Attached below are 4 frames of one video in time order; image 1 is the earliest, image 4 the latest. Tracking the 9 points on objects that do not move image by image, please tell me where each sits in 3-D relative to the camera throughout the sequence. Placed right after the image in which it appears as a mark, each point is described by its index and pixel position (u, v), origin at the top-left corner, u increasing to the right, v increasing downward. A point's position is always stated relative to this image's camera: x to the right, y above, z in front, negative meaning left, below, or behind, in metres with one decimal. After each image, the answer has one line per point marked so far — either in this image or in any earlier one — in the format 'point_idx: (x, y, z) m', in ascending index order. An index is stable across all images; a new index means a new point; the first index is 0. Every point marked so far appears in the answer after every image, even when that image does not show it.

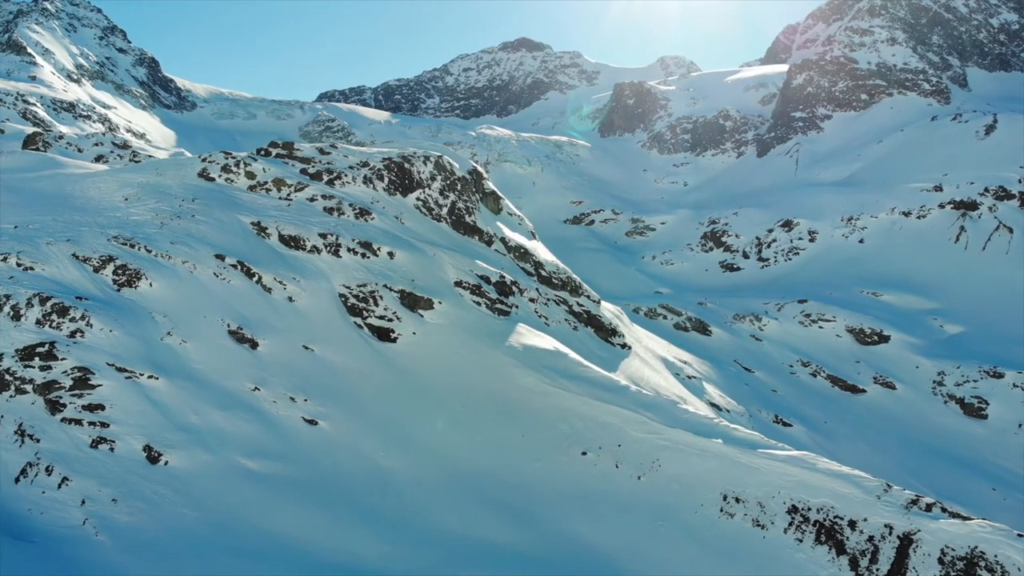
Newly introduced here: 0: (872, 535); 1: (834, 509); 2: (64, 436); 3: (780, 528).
0: (+12.1, -8.3, +18.4) m
1: (+11.4, -7.8, +19.2) m
2: (-15.9, -5.2, +19.2) m
3: (+9.5, -8.5, +19.3) m
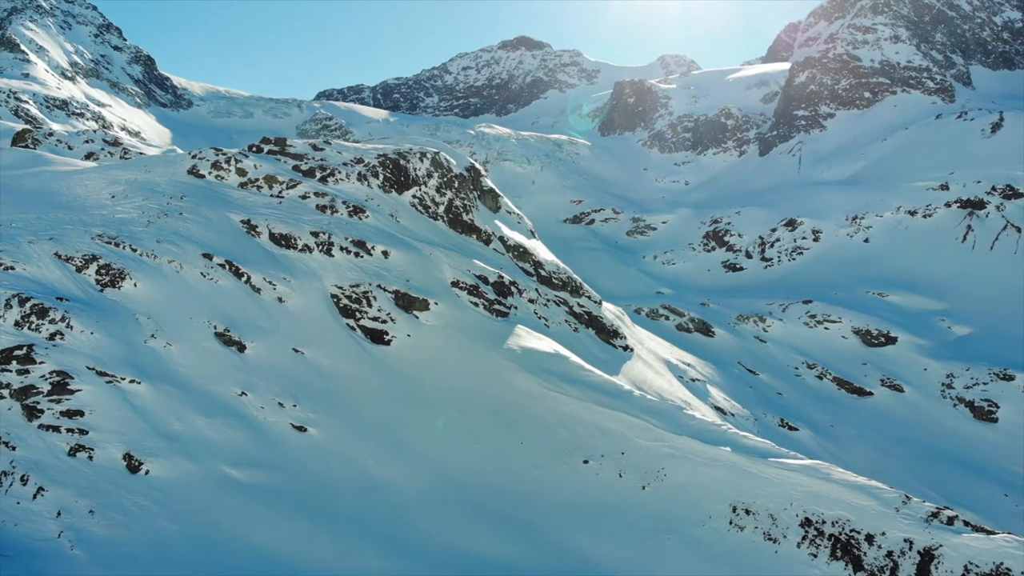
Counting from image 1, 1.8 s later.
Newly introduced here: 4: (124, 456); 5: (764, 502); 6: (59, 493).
0: (+12.1, -8.3, +17.4) m
1: (+11.3, -7.8, +18.2) m
2: (-16.0, -5.2, +18.2) m
3: (+9.4, -8.5, +18.3) m
4: (-13.6, -5.9, +19.0) m
5: (+8.9, -7.6, +19.4) m
6: (-14.5, -6.5, +17.1) m
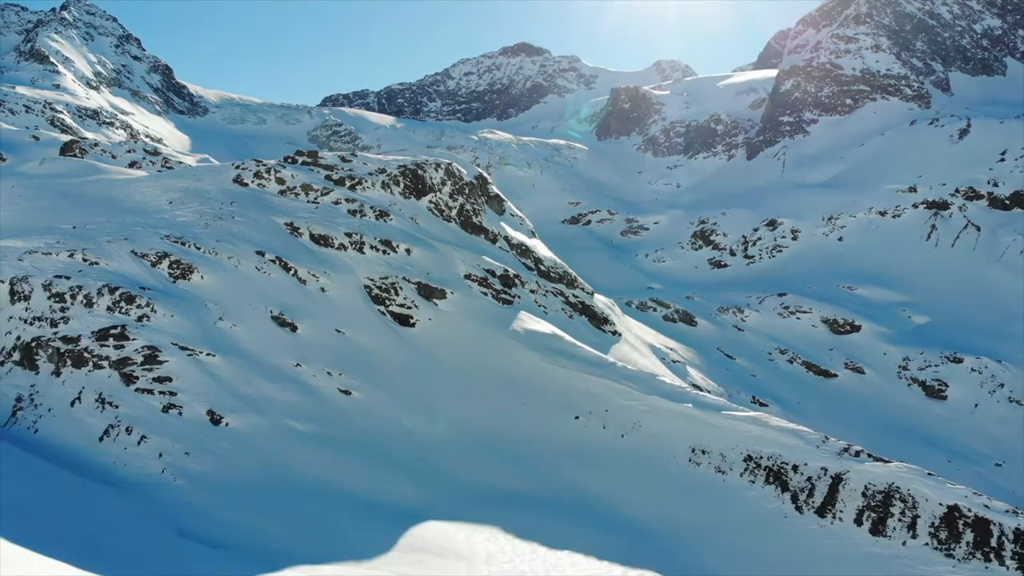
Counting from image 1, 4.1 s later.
0: (+12.3, -7.8, +22.5) m
1: (+11.6, -7.2, +23.4) m
2: (-15.7, -4.8, +23.3) m
3: (+9.7, -7.9, +23.4) m
4: (-13.3, -5.4, +24.1) m
5: (+9.2, -7.0, +24.5) m
6: (-14.2, -6.0, +22.3) m
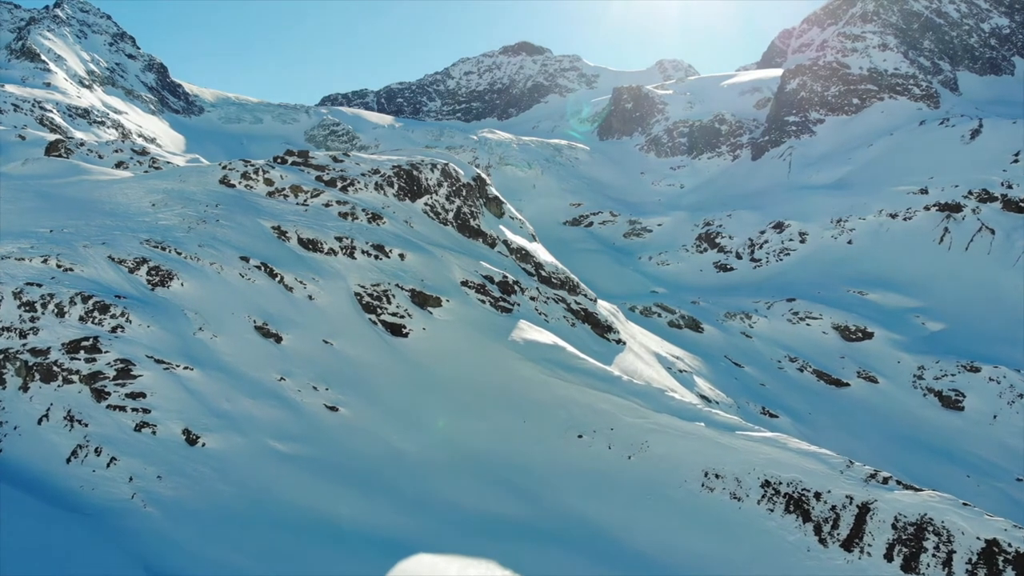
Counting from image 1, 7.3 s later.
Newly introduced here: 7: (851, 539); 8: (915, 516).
0: (+12.3, -8.2, +20.7) m
1: (+11.5, -7.7, +21.5) m
2: (-15.8, -5.2, +21.6) m
3: (+9.6, -8.4, +21.6) m
4: (-13.4, -5.8, +22.3) m
5: (+9.1, -7.5, +22.7) m
6: (-14.3, -6.5, +20.5) m
7: (+12.4, -9.2, +19.9) m
8: (+14.6, -8.2, +19.7) m
